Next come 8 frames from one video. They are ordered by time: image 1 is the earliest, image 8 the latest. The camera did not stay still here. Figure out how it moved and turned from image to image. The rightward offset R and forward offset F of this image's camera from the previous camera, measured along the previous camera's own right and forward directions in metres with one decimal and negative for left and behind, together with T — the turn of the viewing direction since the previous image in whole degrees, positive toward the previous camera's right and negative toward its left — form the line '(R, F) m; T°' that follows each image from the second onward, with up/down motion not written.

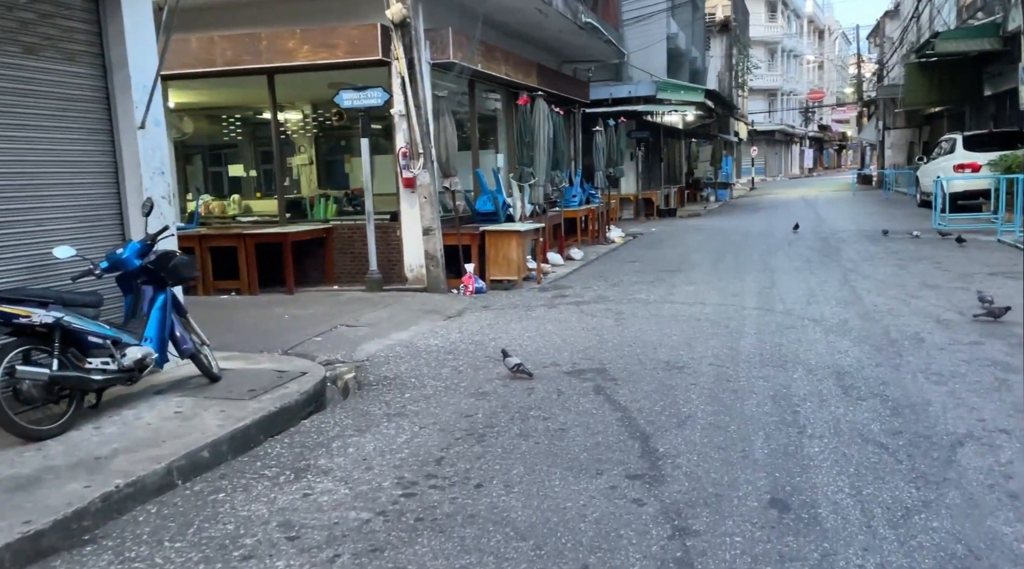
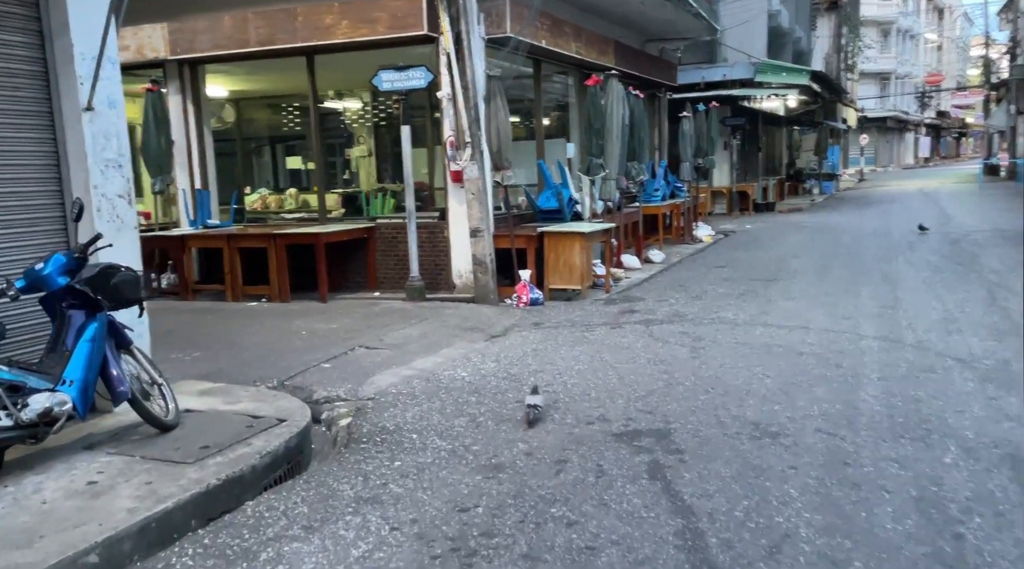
(+0.3, +1.8) m; -6°
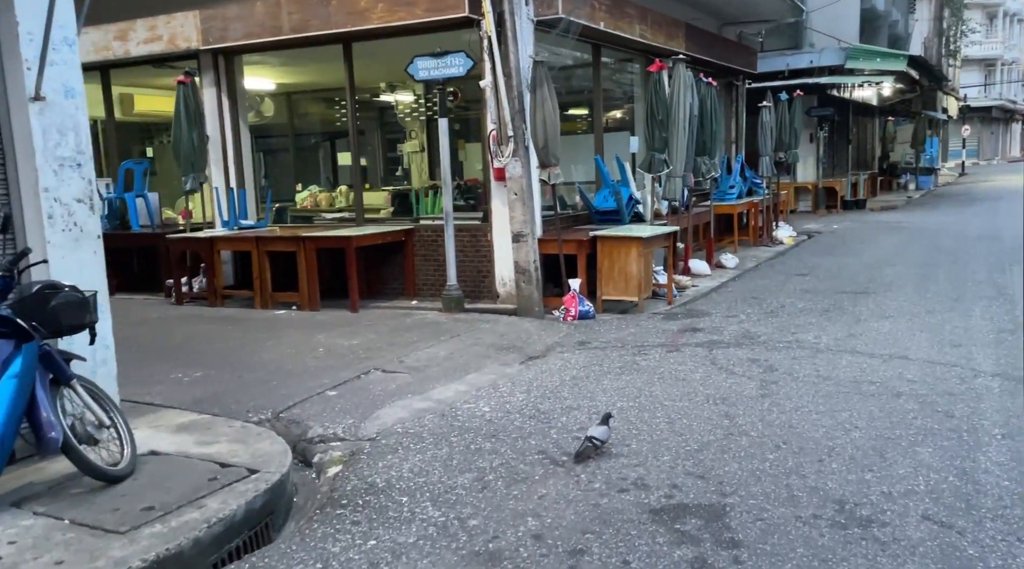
(+0.3, +1.1) m; -5°
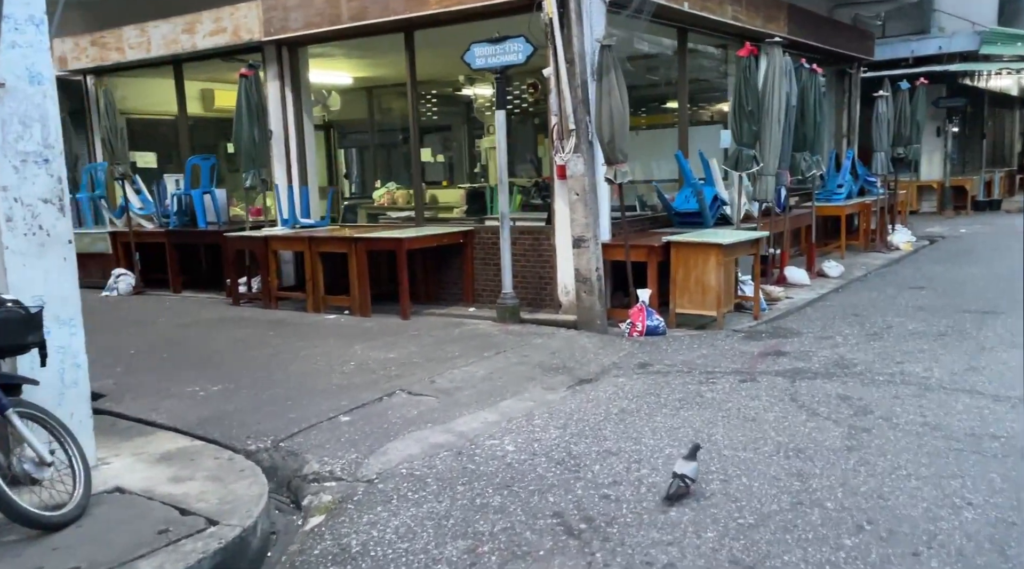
(+0.4, +1.0) m; -7°
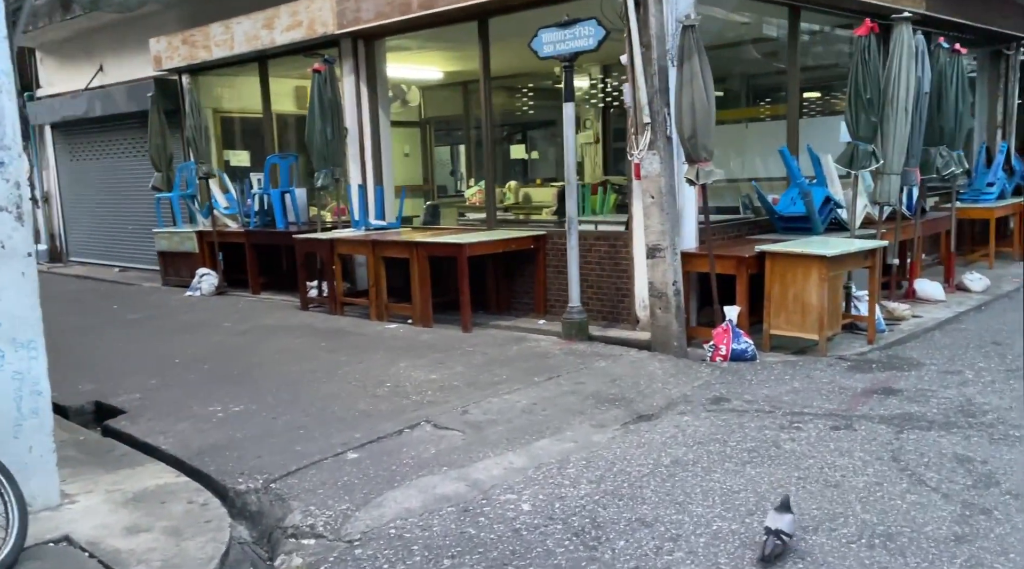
(+0.5, +0.9) m; -8°
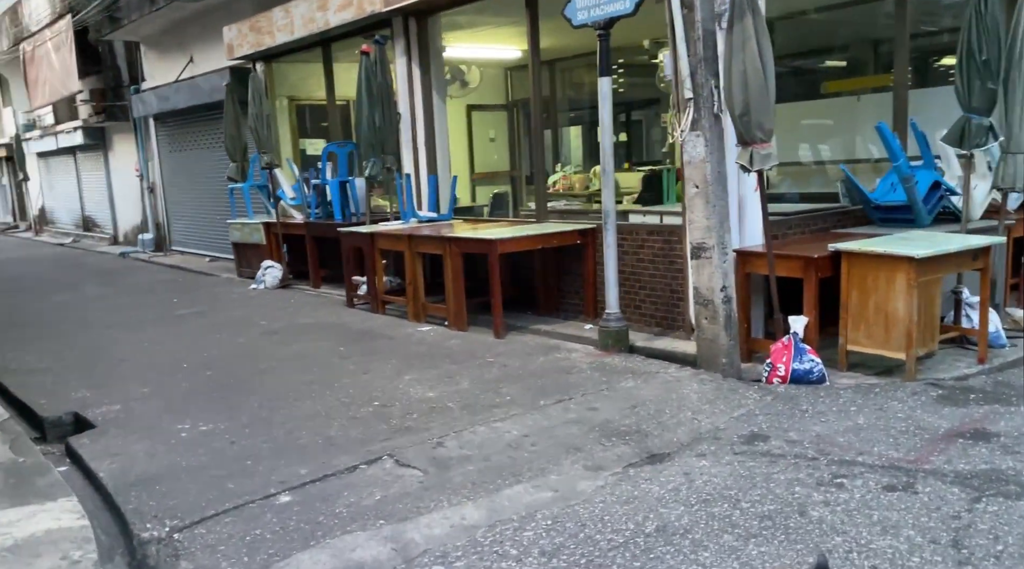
(+0.8, +1.0) m; -9°
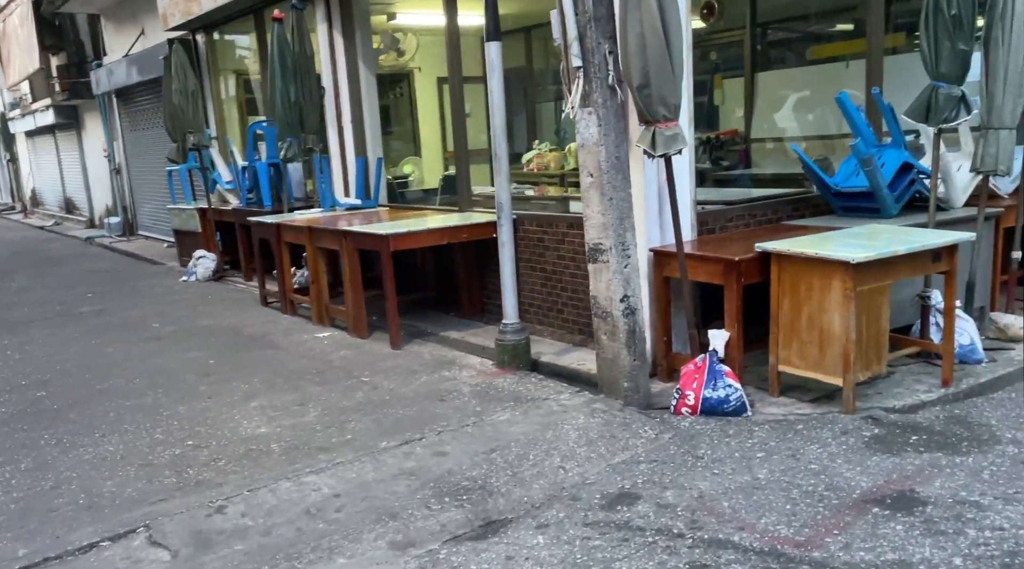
(+0.9, +1.0) m; -2°
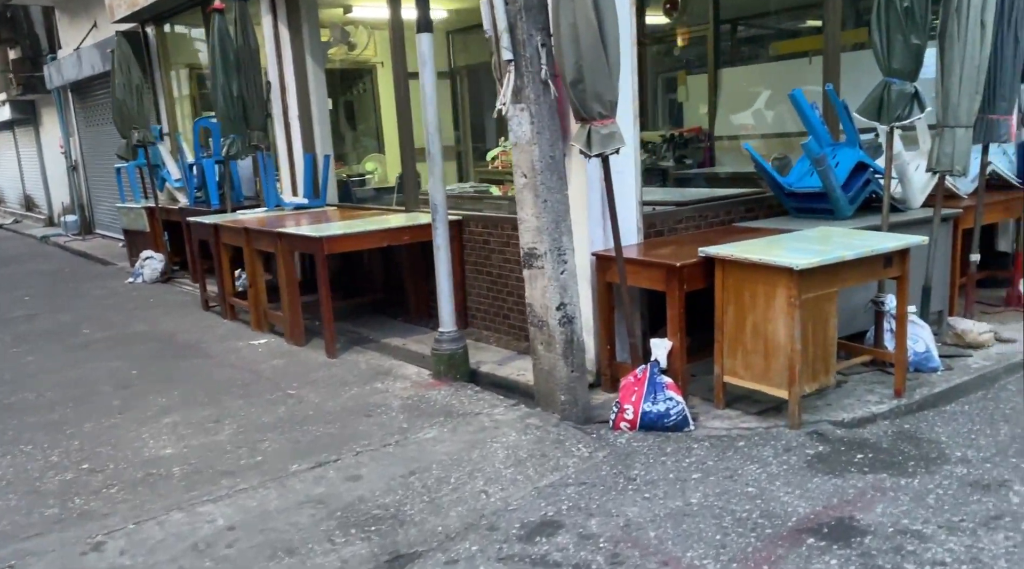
(+0.3, +0.3) m; +1°
